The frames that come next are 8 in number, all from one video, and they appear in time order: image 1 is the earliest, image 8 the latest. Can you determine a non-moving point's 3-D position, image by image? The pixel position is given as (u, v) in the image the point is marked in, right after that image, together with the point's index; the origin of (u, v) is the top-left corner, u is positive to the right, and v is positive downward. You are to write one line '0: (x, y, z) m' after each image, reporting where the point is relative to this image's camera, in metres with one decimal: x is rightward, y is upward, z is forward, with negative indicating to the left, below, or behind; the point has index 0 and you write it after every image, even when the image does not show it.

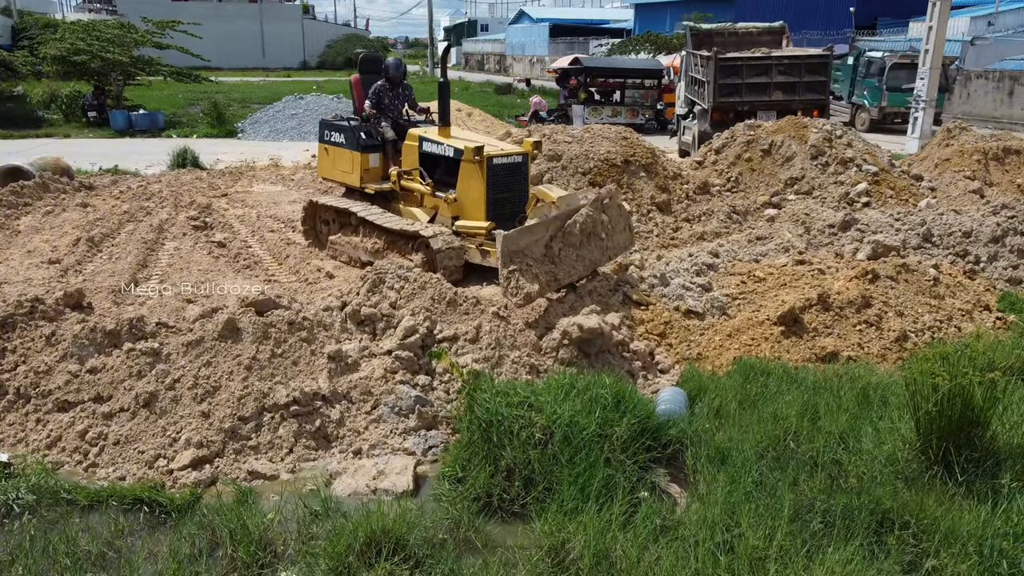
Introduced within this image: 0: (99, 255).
0: (-4.1, +0.3, +8.1) m
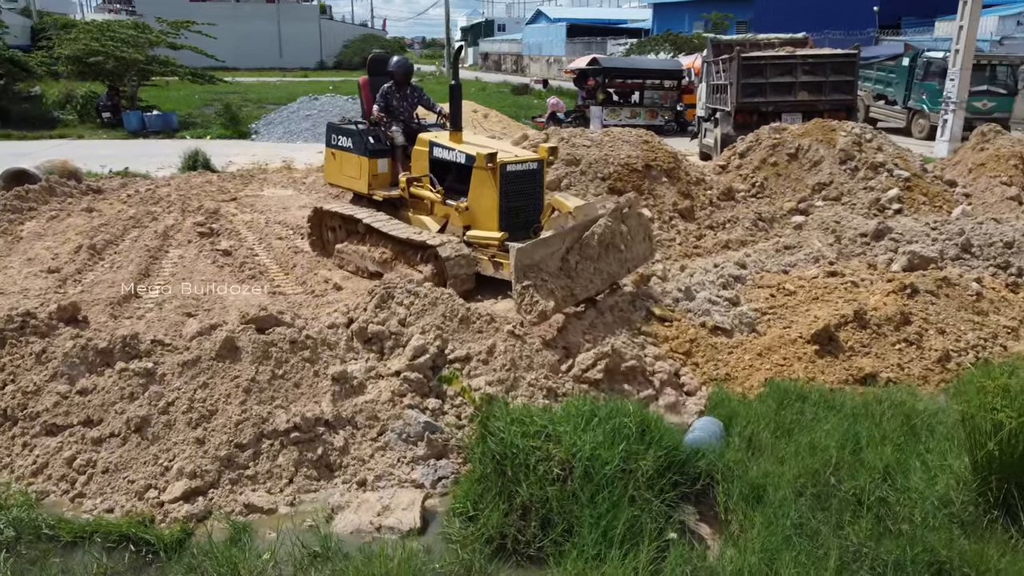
0: (-4.0, +0.2, +7.9) m
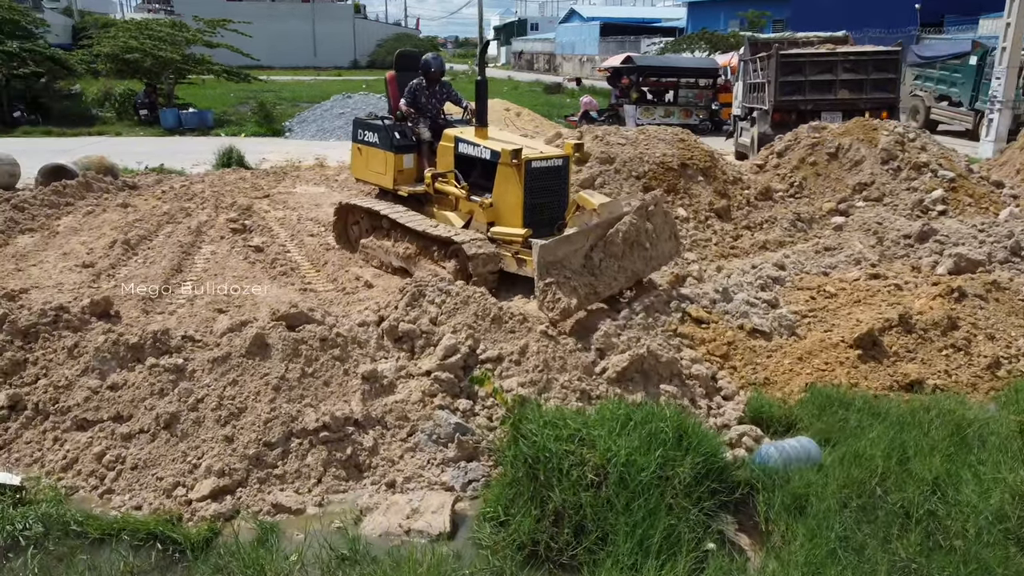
0: (-3.6, +0.3, +7.9) m
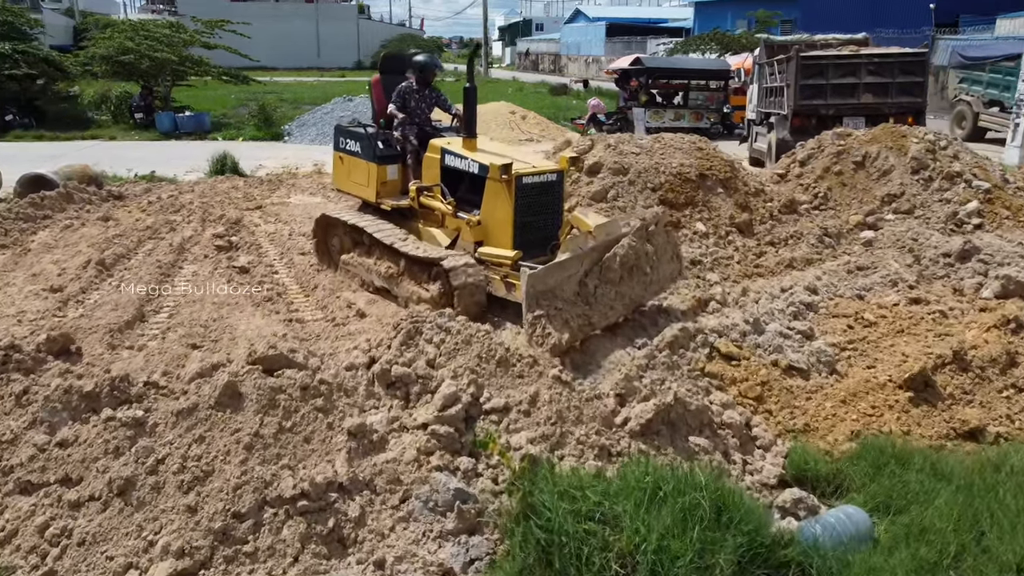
0: (-3.6, +0.1, +7.2) m
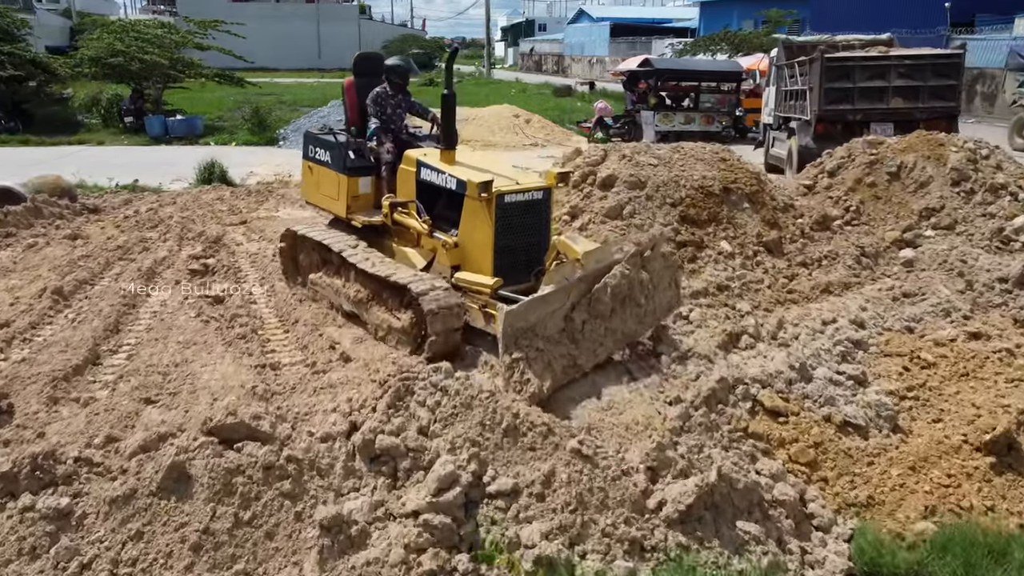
0: (-3.5, -0.2, +6.4) m
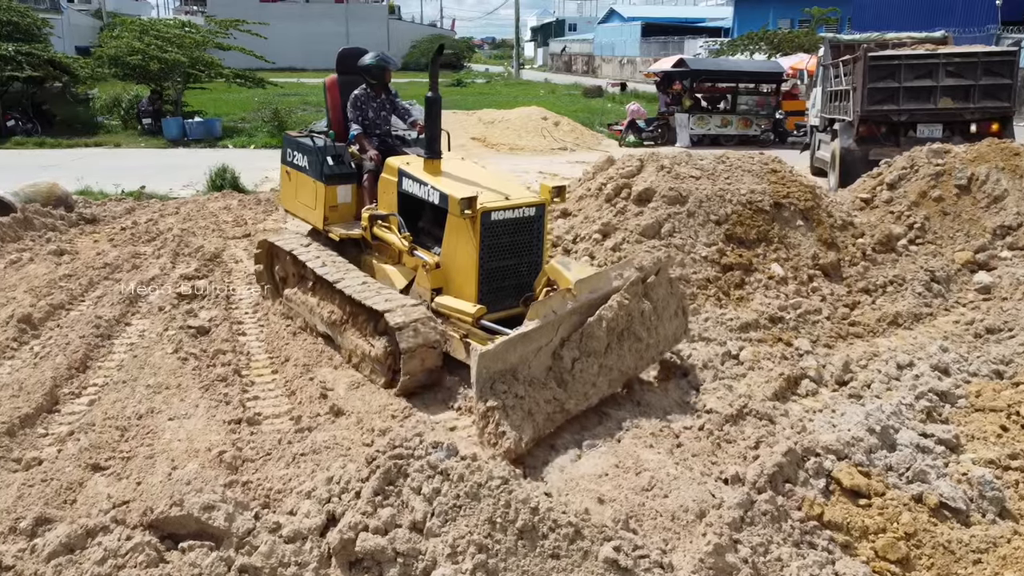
0: (-3.4, -0.4, +5.7) m
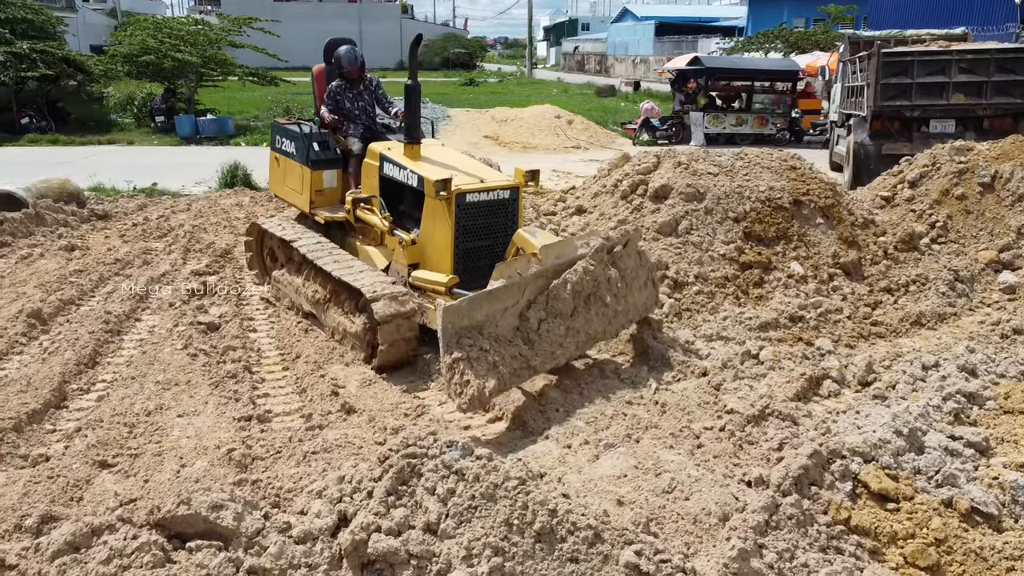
0: (-3.3, -0.4, +5.6) m
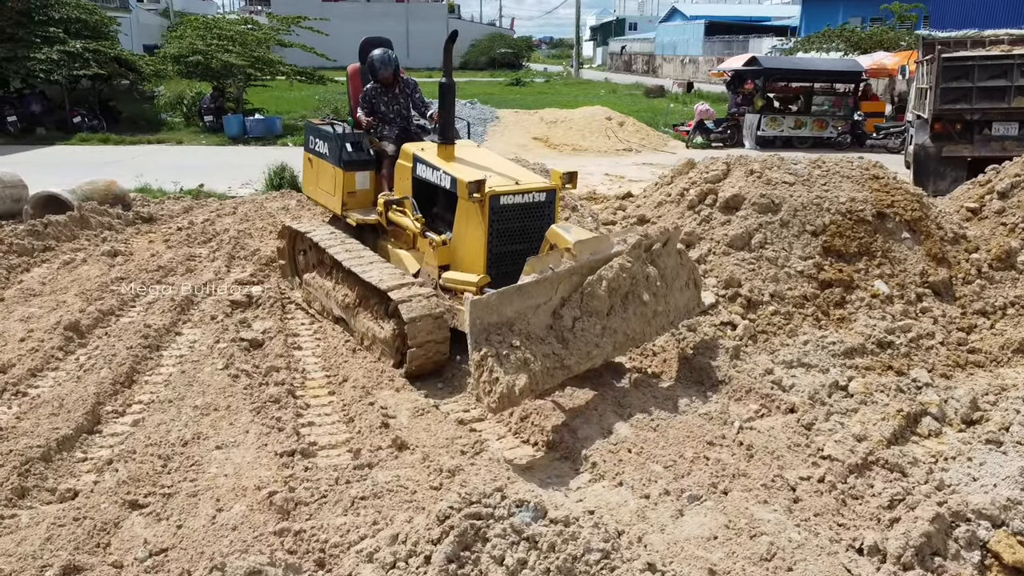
0: (-2.9, -0.4, +5.3) m
